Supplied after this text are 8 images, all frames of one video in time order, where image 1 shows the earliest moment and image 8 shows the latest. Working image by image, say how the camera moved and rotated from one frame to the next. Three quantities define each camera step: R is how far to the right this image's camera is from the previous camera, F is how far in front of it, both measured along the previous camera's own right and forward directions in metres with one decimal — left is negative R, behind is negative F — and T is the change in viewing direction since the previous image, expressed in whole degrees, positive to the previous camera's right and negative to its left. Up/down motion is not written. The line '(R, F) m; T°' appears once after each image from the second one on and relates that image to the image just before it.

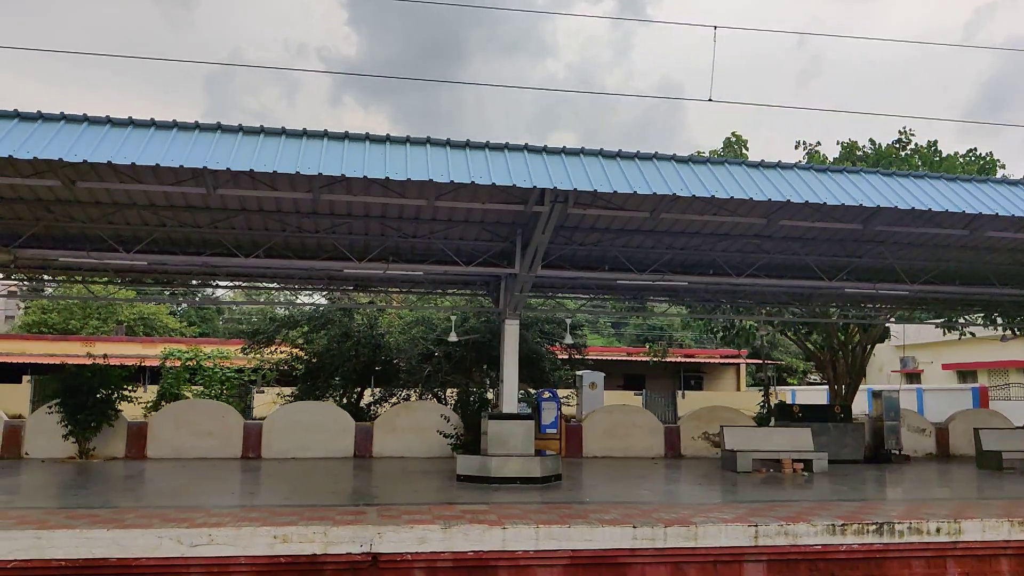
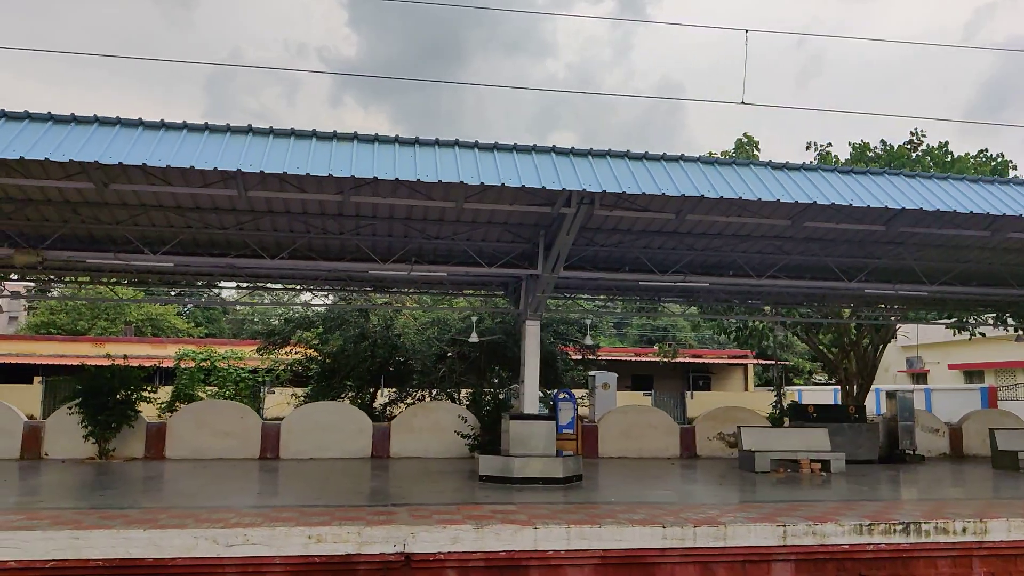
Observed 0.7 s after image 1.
(-0.3, 0.0) m; 0°
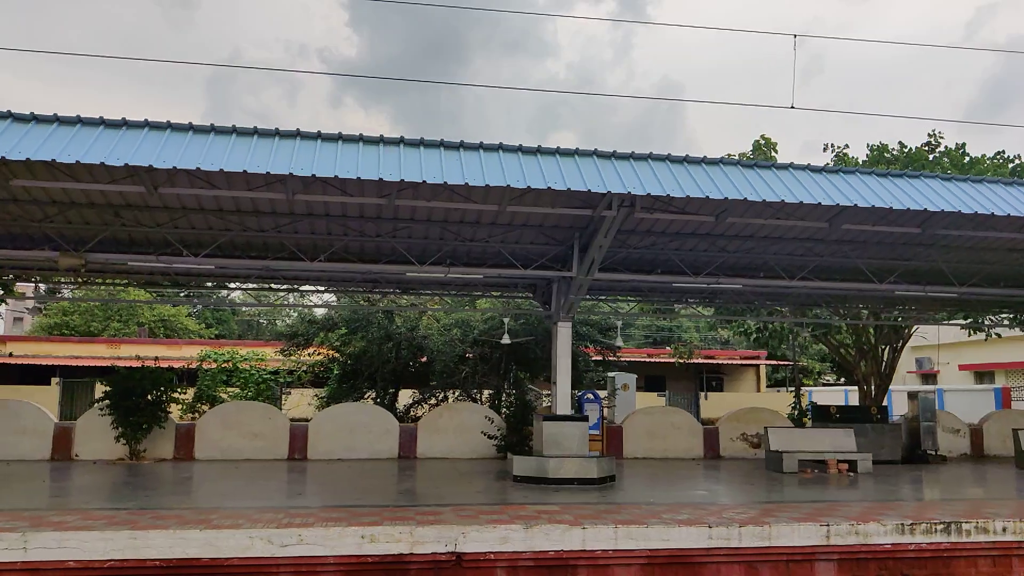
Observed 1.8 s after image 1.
(-0.5, -0.1) m; 0°
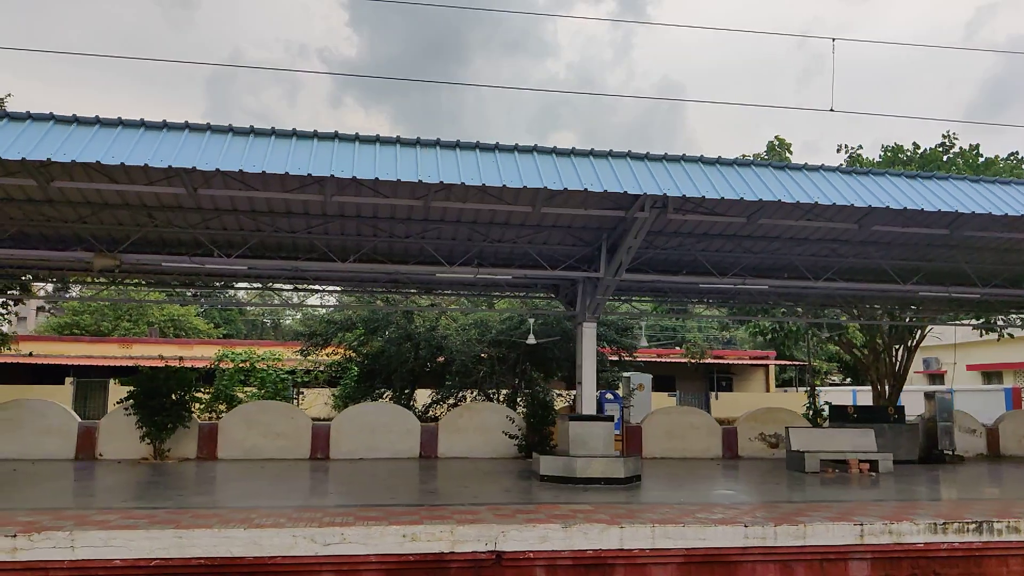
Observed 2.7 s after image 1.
(-0.4, -0.1) m; 0°
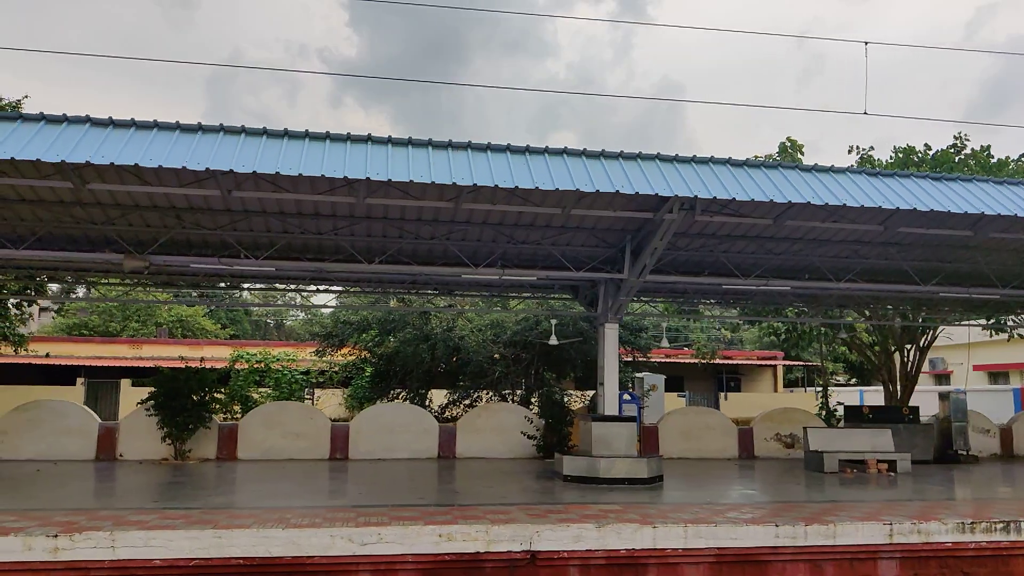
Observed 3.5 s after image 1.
(-0.3, -0.1) m; 0°
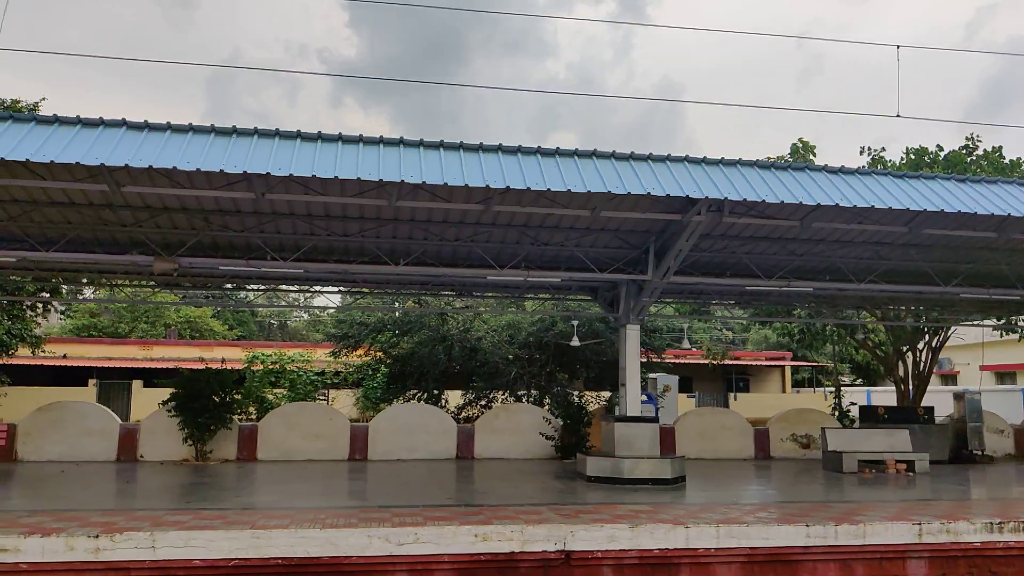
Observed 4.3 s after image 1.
(-0.3, -0.1) m; 0°
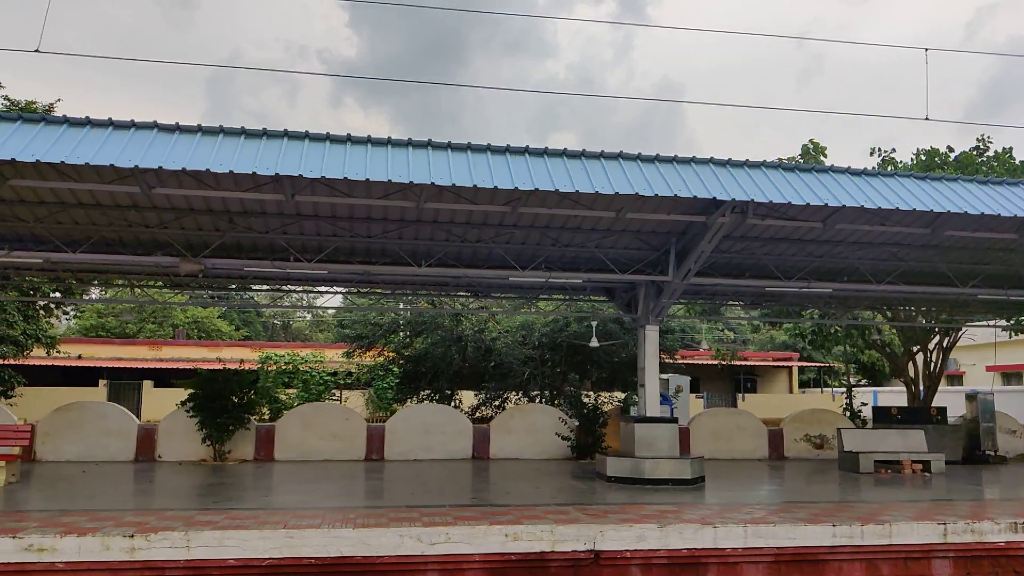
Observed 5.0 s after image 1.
(-0.3, 0.0) m; 0°
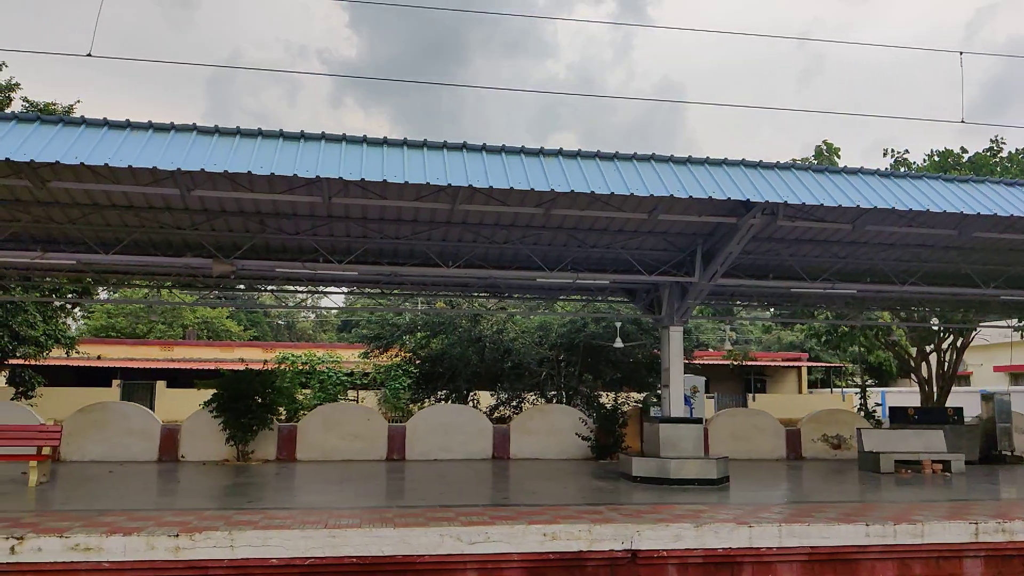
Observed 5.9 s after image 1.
(-0.4, -0.1) m; 0°
